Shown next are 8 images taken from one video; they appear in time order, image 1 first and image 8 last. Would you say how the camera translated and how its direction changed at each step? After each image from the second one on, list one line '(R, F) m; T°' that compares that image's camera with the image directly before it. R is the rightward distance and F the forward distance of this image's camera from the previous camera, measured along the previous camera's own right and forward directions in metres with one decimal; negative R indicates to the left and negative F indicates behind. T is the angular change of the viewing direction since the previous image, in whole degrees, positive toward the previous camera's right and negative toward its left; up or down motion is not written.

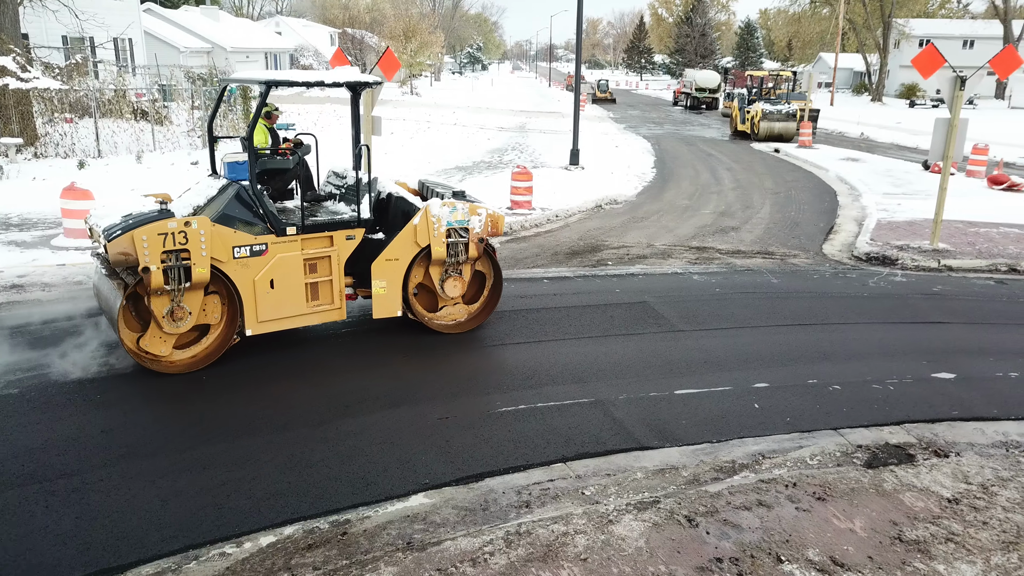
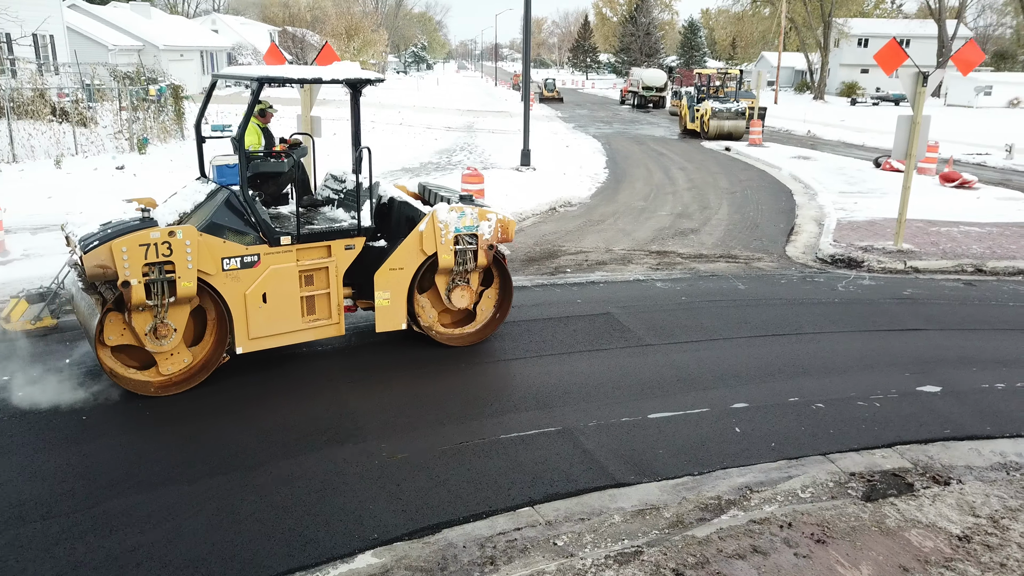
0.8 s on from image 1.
(0.0, +0.6) m; +4°
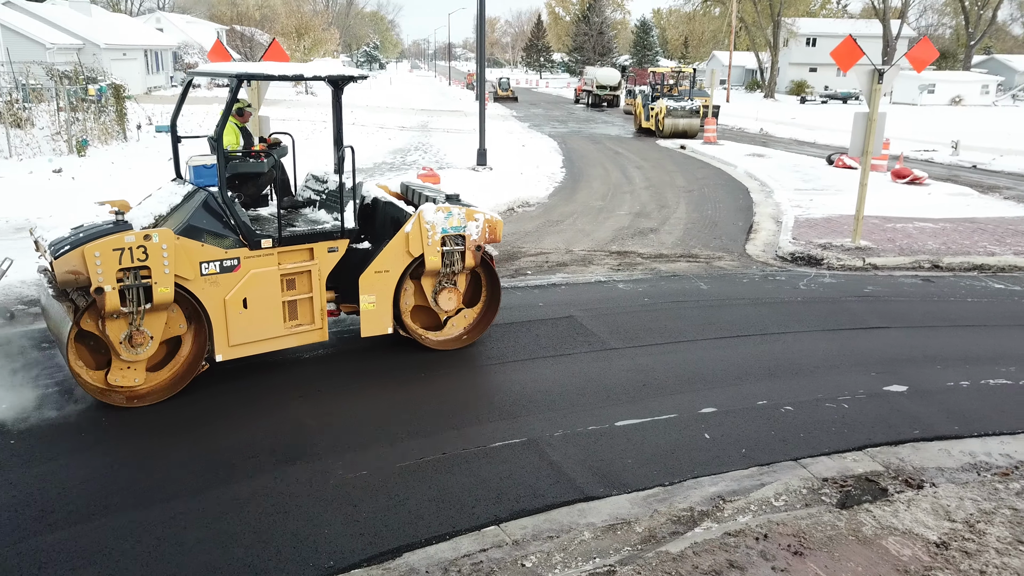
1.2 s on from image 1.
(0.0, +0.2) m; +3°
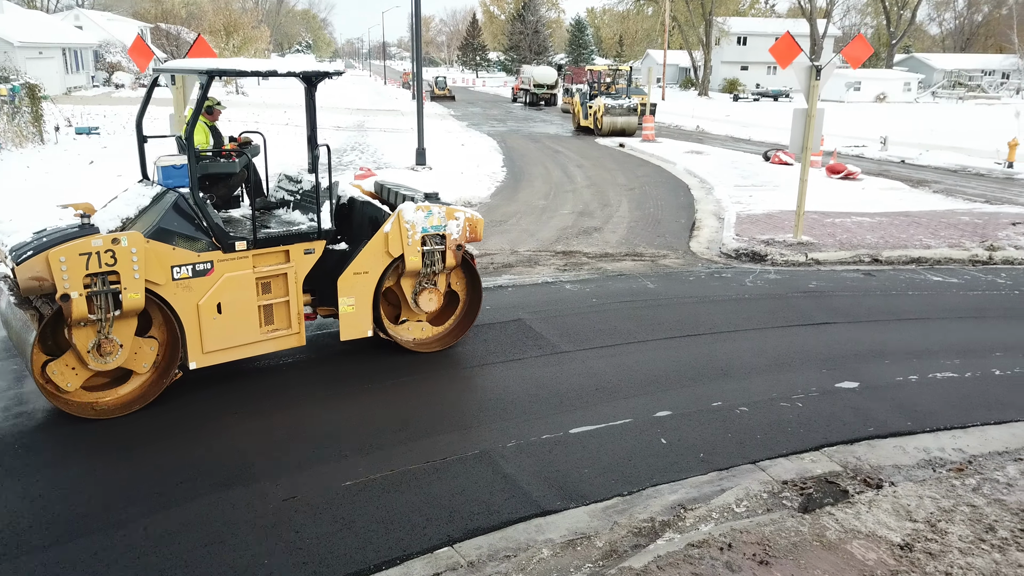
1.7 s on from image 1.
(0.0, +0.2) m; +4°
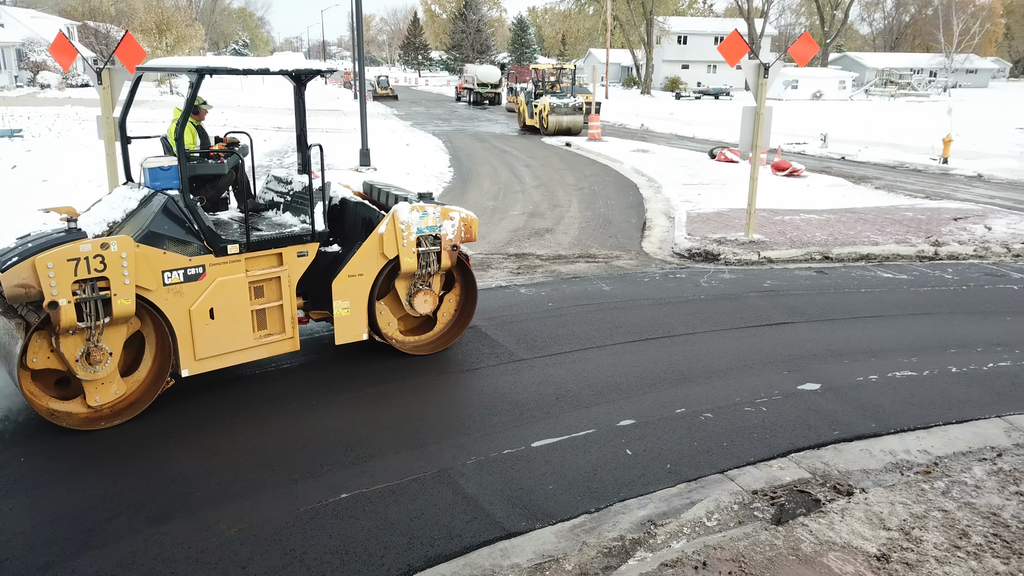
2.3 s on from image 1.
(-0.1, +0.2) m; +4°
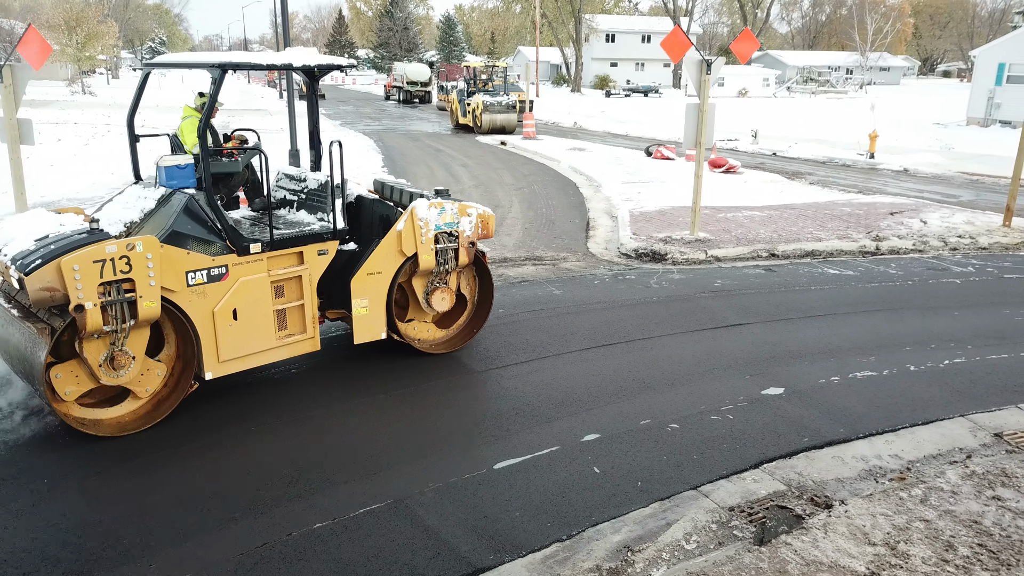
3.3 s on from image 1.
(-0.1, +0.3) m; +5°
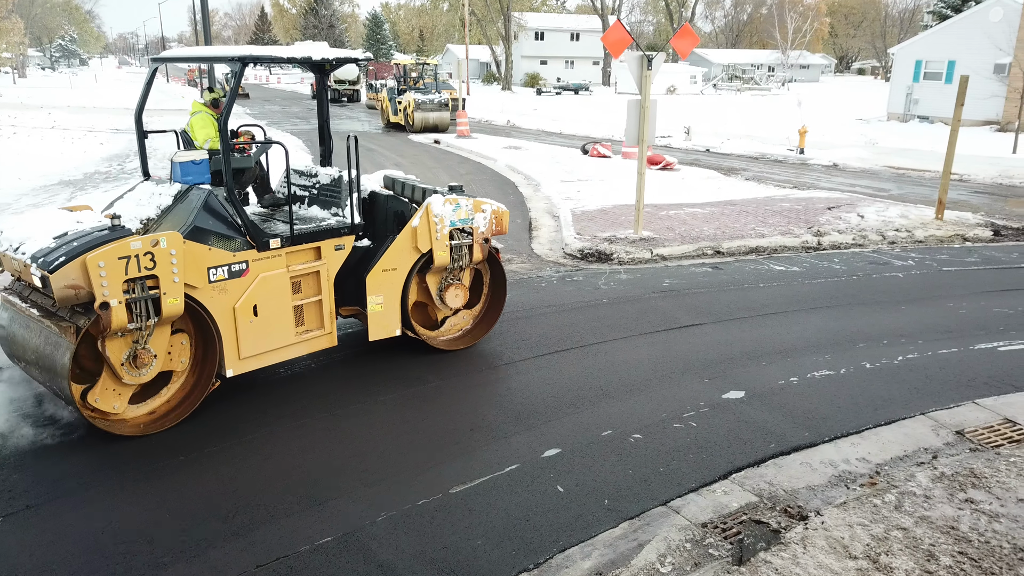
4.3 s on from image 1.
(-0.1, +0.3) m; +5°
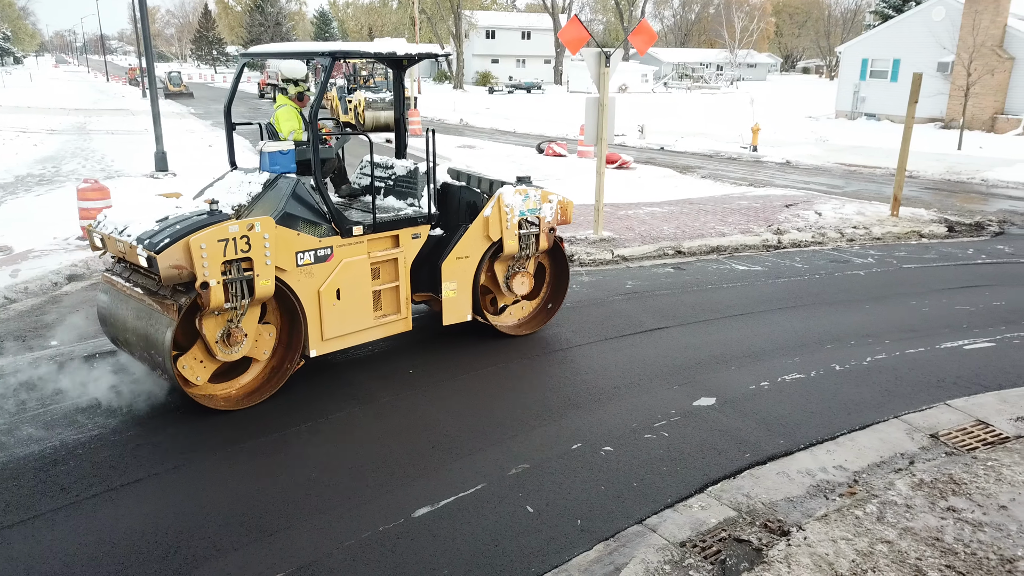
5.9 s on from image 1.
(0.0, +0.2) m; +3°
